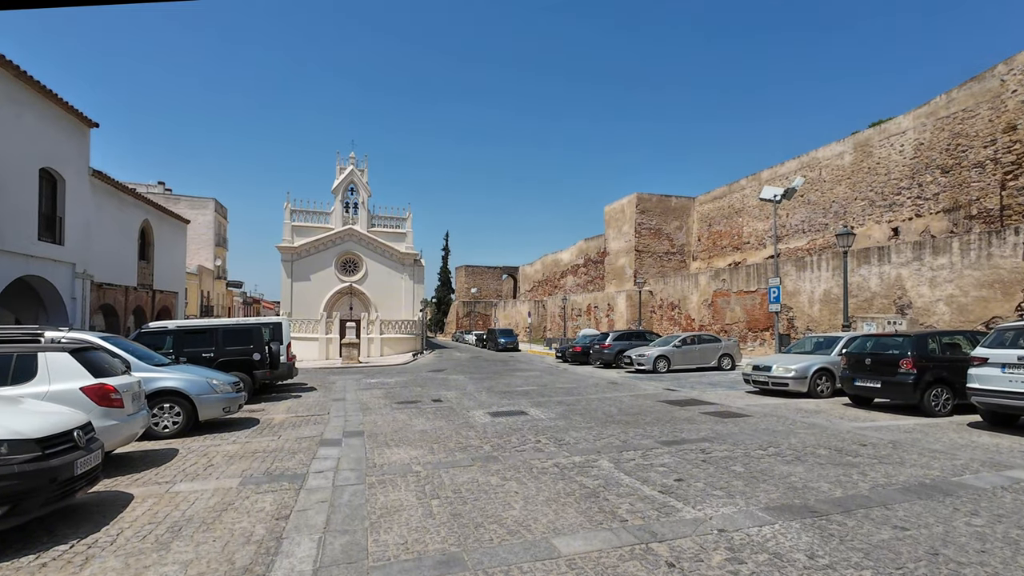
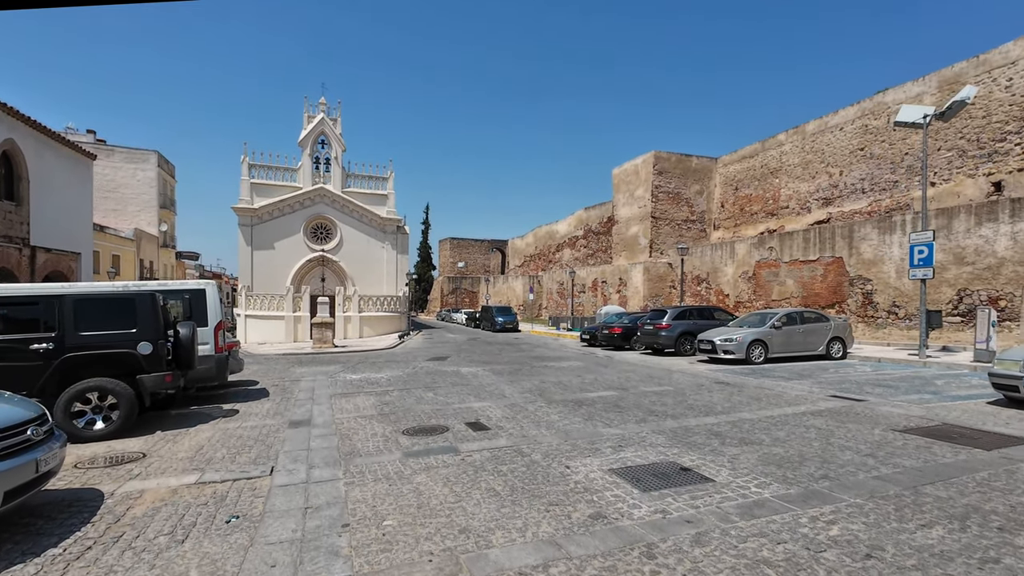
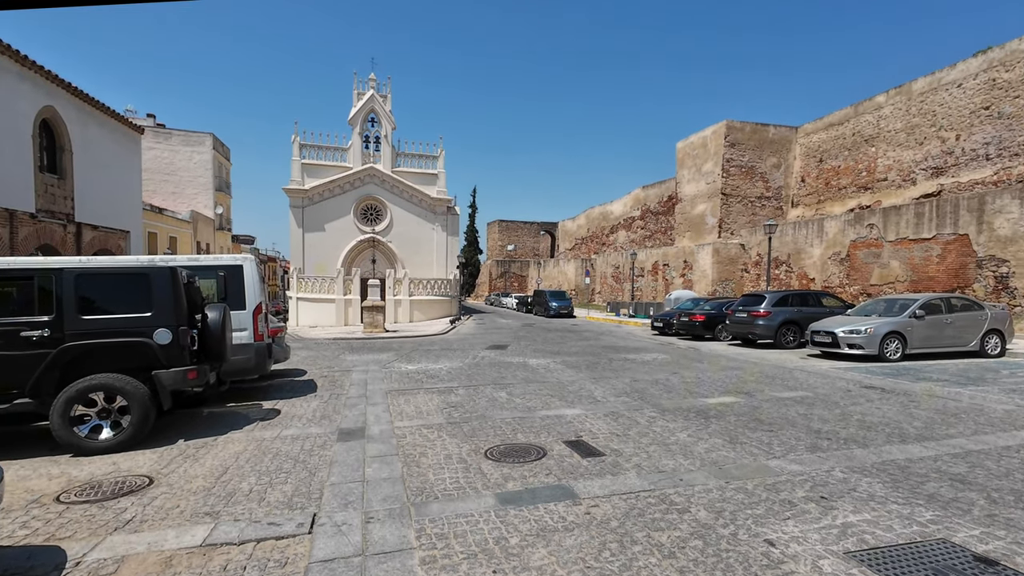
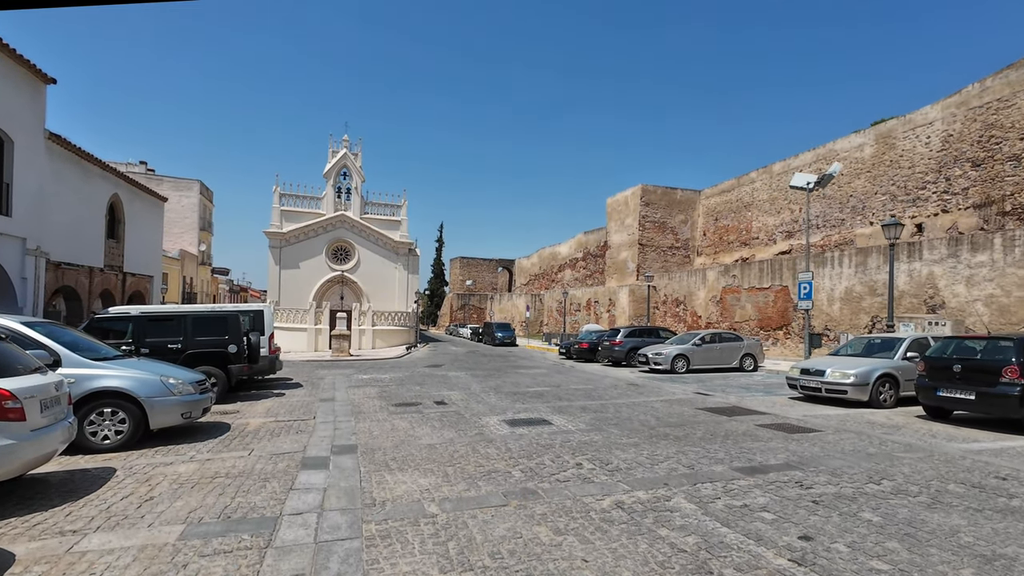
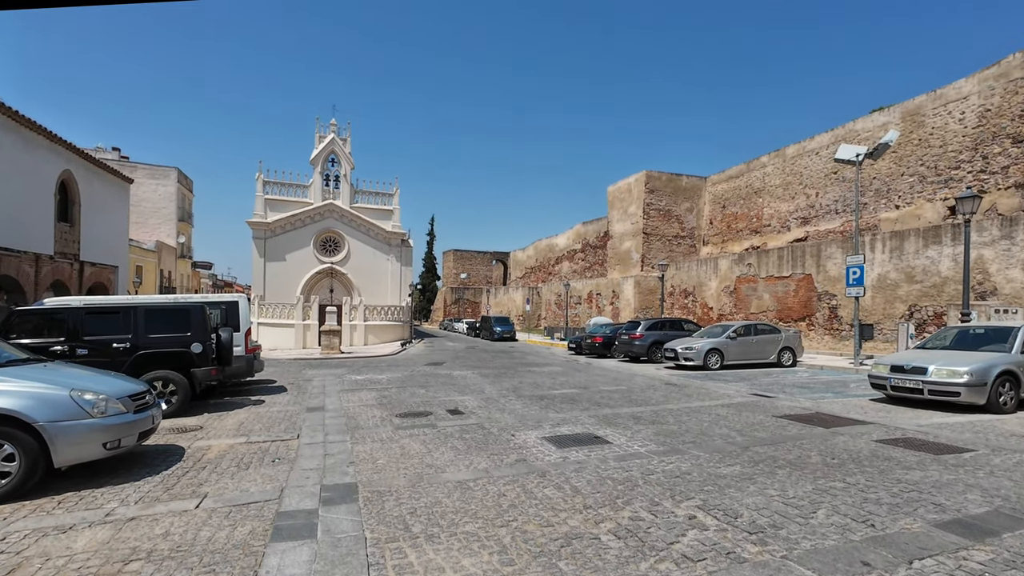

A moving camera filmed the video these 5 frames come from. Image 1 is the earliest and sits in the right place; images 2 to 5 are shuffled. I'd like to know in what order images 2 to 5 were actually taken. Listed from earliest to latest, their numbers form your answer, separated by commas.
4, 5, 2, 3
